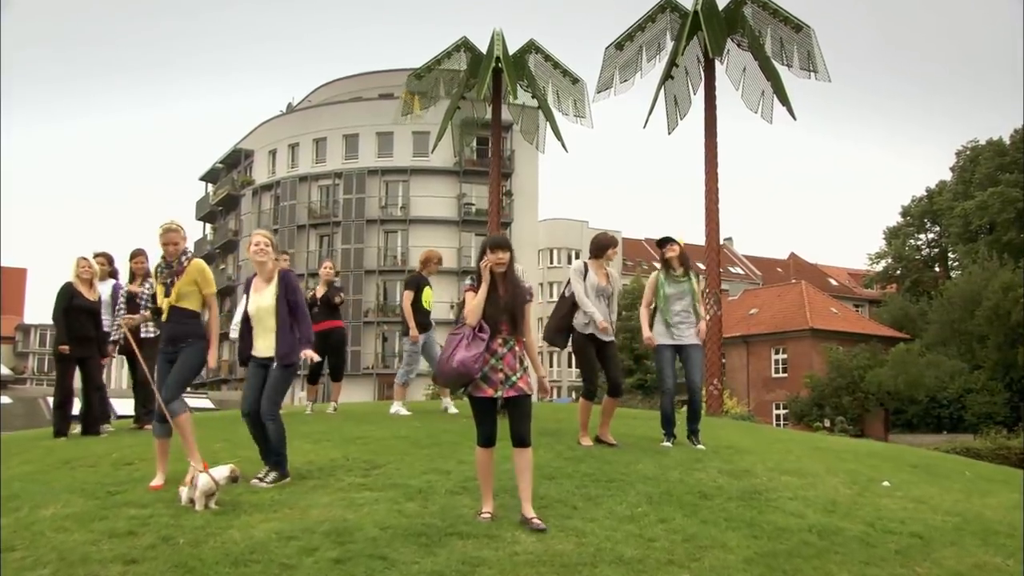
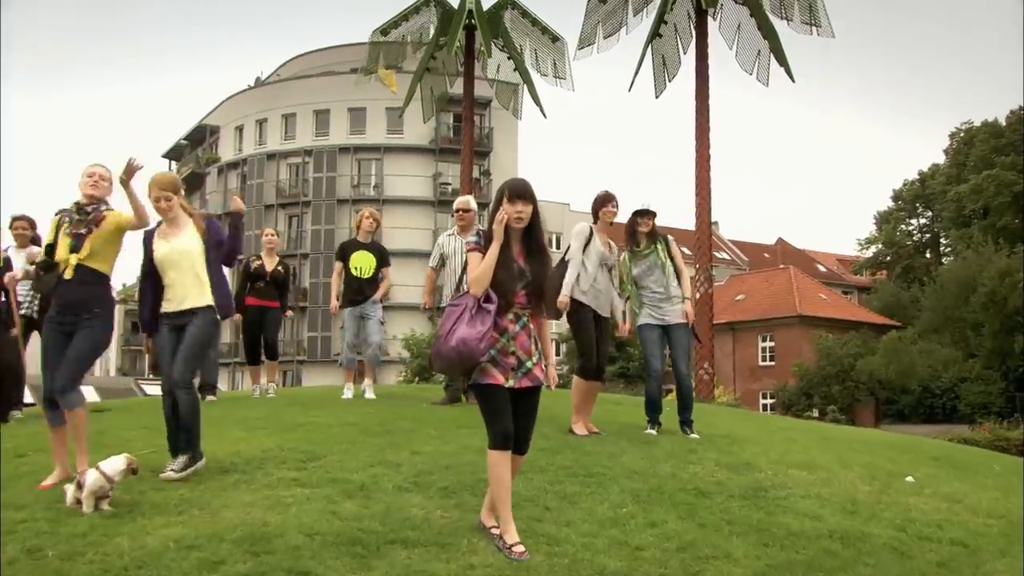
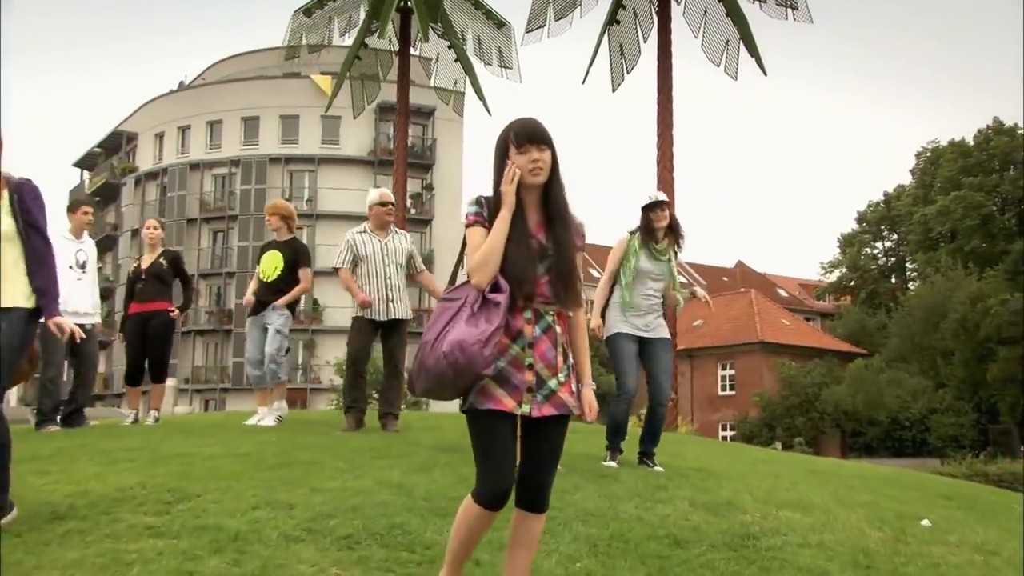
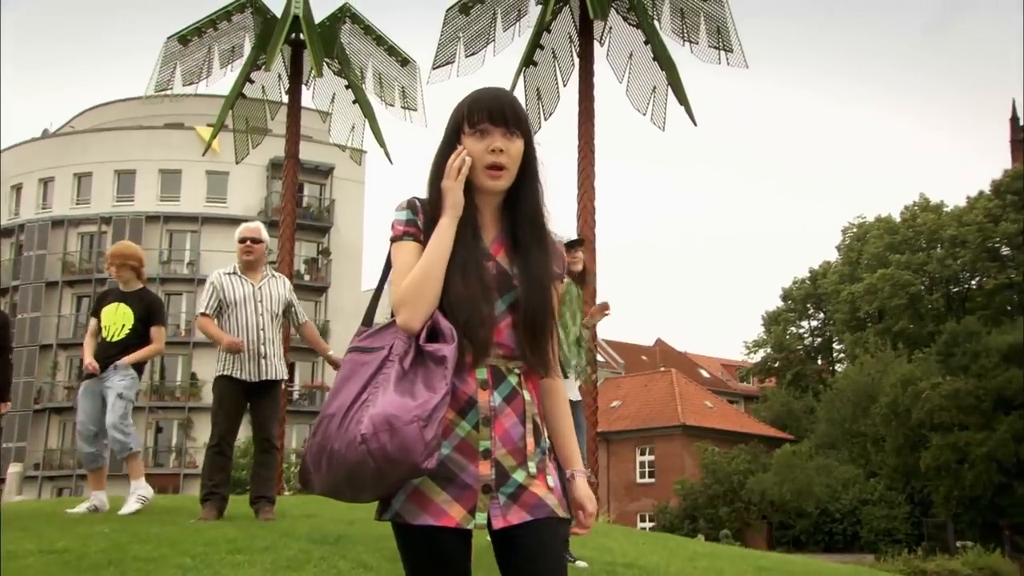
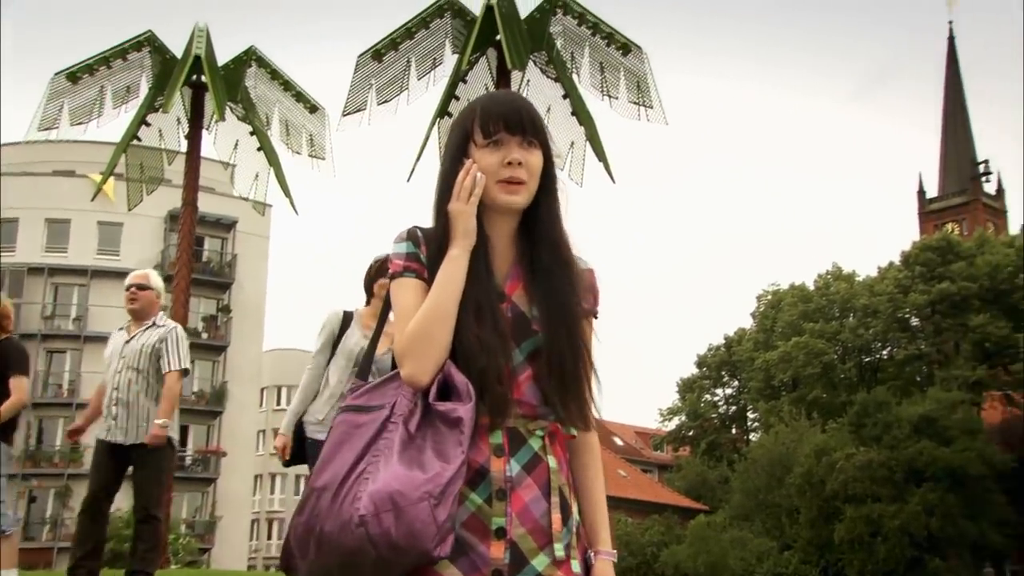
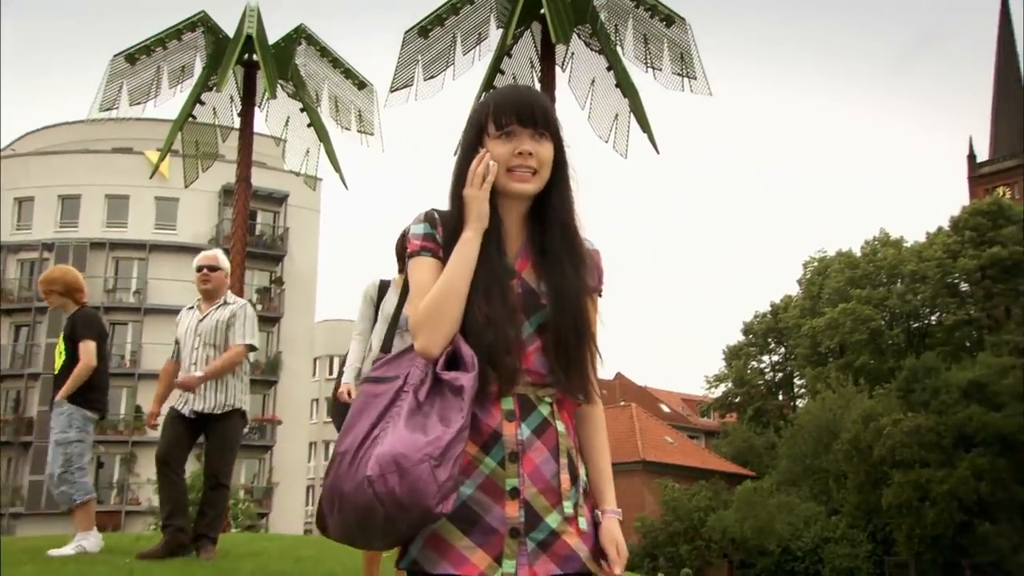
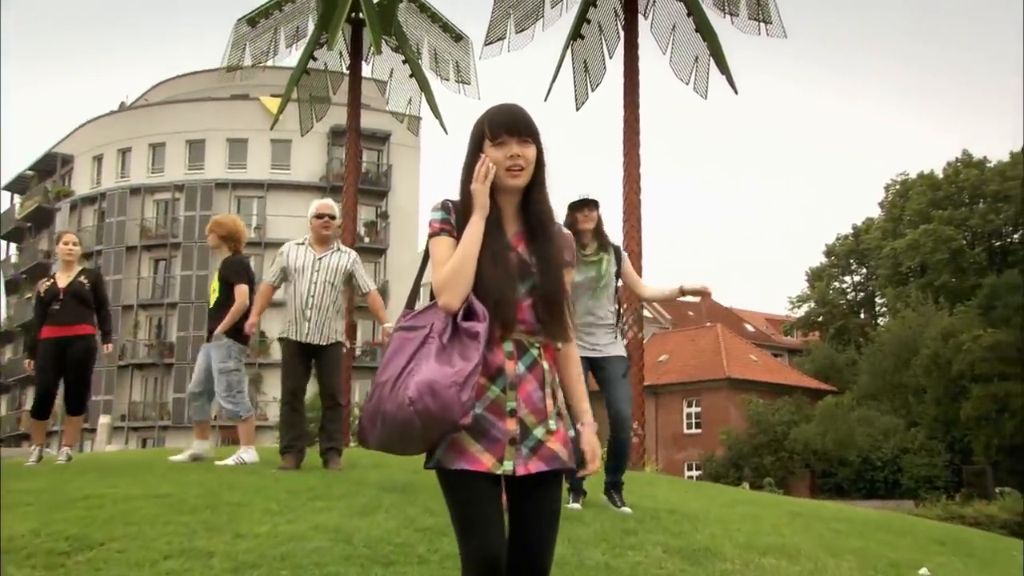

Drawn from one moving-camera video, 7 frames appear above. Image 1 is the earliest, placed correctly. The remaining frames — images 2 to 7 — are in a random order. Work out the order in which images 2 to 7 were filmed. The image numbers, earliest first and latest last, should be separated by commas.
2, 3, 7, 4, 6, 5
